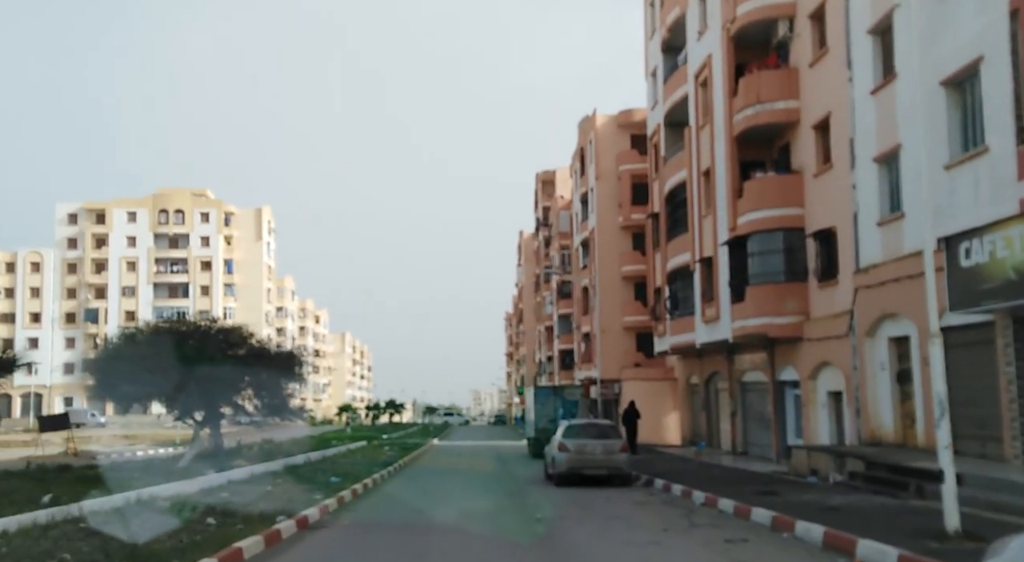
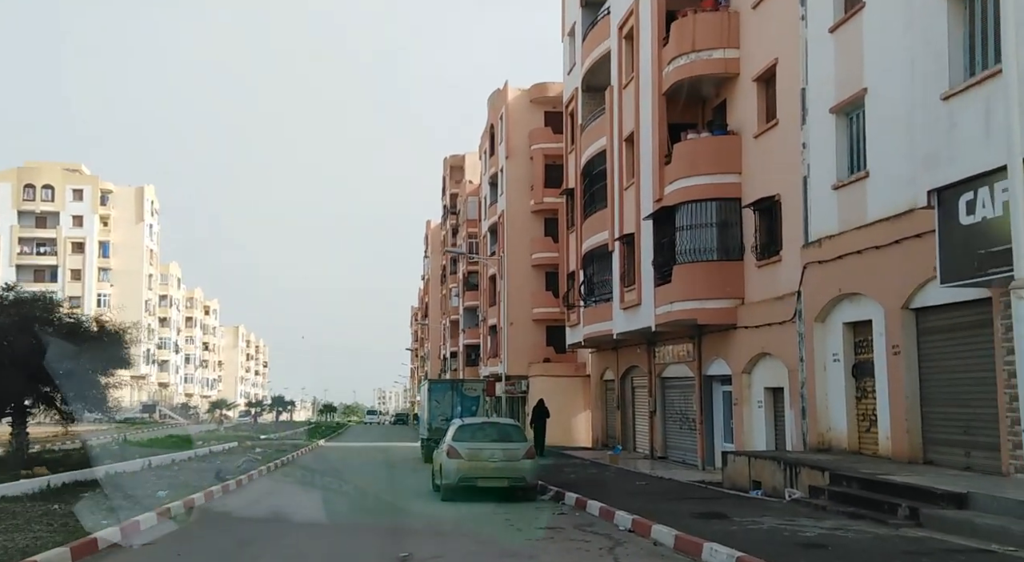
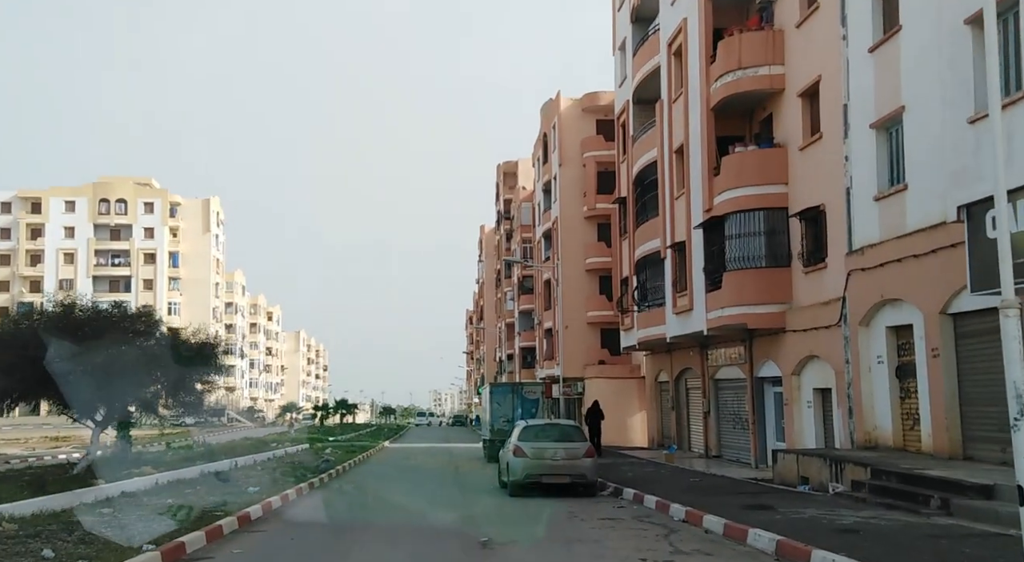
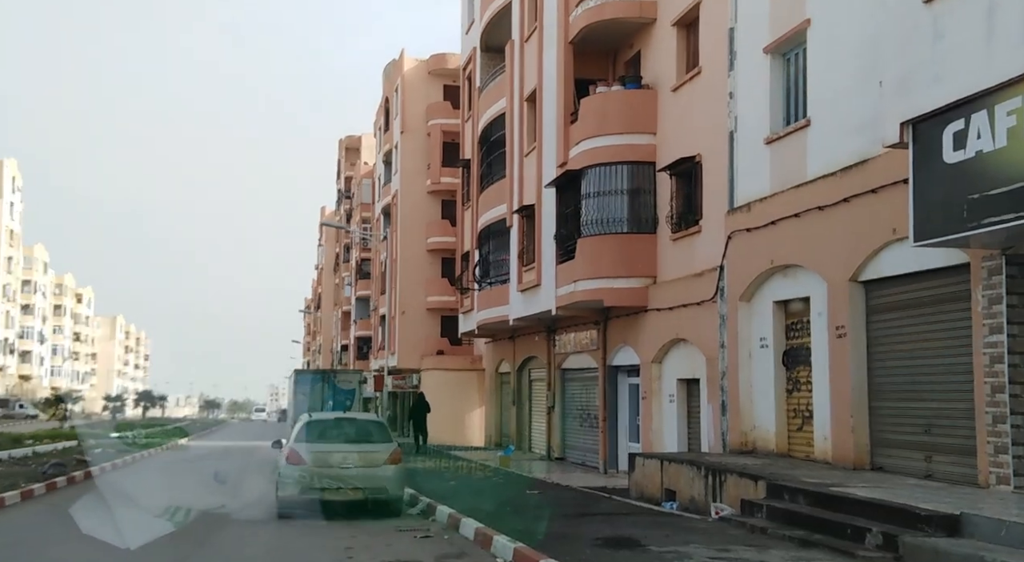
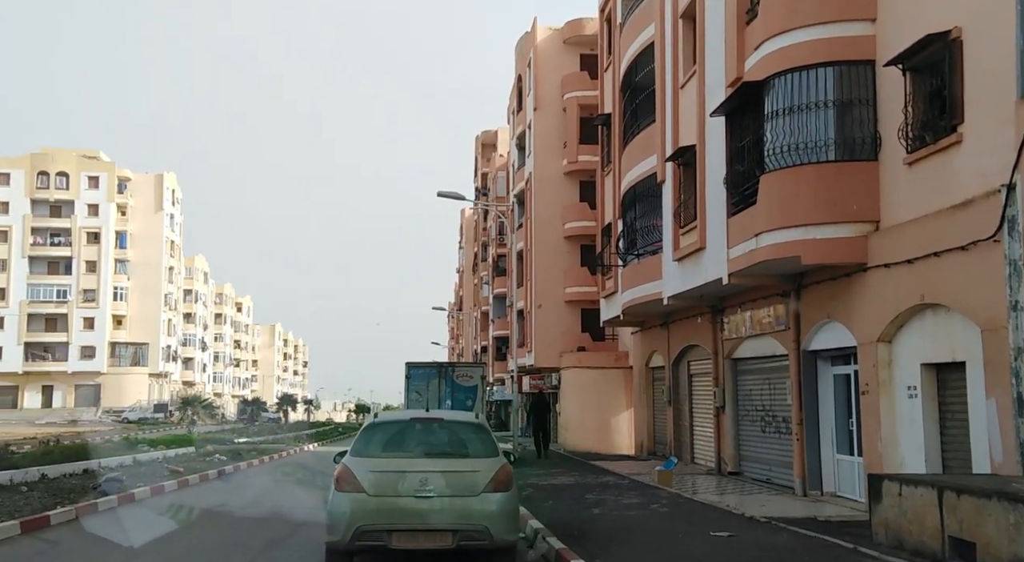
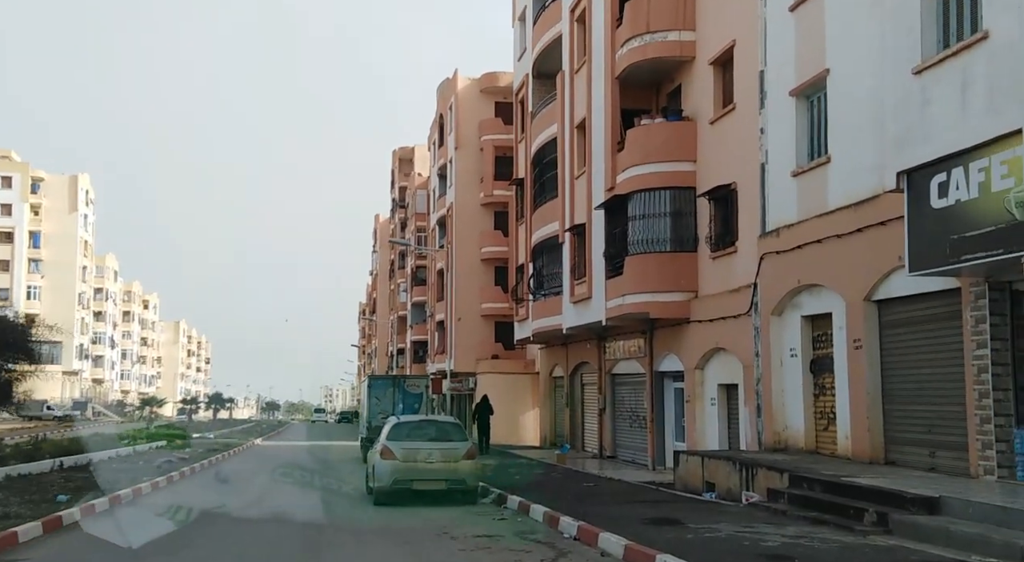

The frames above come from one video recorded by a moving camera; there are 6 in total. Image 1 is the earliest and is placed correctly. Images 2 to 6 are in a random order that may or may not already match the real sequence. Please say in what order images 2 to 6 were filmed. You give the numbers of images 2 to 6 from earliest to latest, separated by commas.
3, 2, 6, 4, 5
